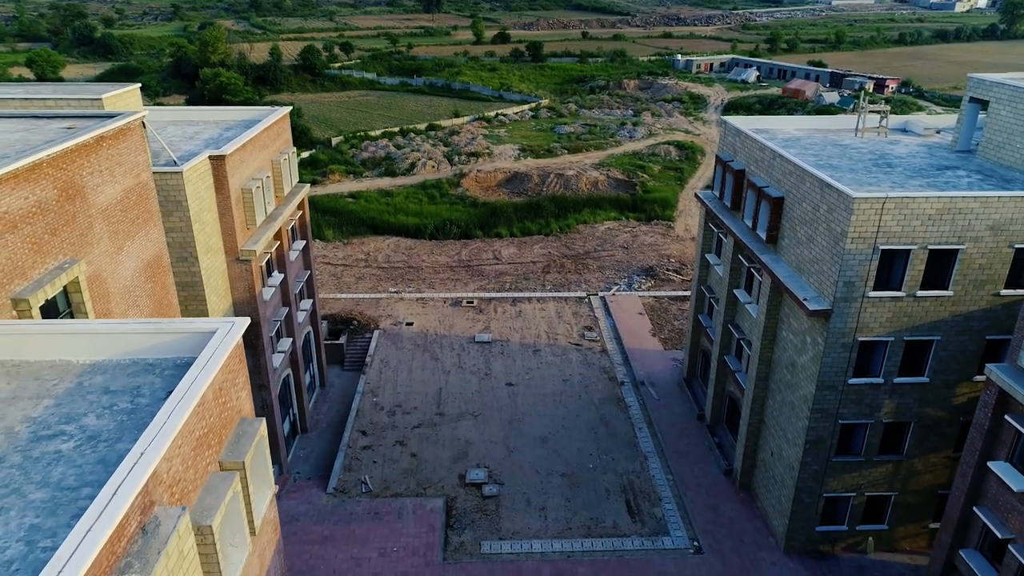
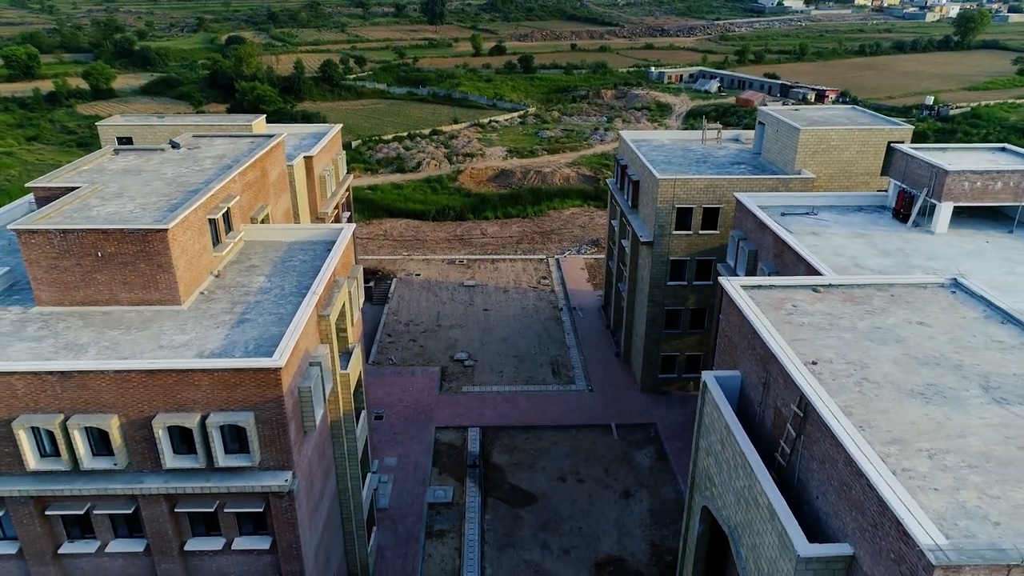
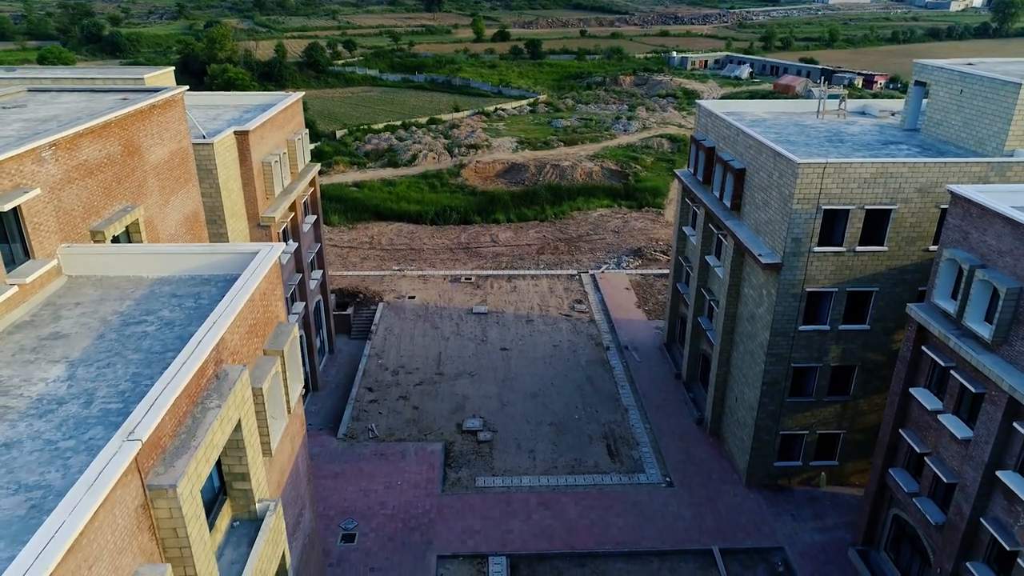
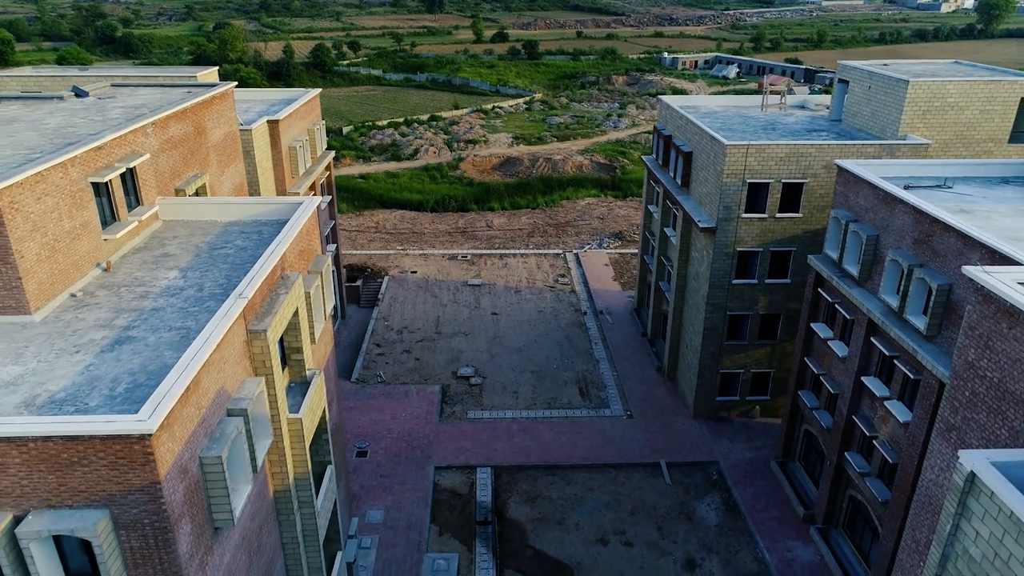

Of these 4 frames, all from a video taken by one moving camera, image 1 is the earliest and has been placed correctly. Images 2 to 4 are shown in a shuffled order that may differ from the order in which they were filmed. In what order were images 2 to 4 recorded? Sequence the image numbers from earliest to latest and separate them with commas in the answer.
3, 4, 2
